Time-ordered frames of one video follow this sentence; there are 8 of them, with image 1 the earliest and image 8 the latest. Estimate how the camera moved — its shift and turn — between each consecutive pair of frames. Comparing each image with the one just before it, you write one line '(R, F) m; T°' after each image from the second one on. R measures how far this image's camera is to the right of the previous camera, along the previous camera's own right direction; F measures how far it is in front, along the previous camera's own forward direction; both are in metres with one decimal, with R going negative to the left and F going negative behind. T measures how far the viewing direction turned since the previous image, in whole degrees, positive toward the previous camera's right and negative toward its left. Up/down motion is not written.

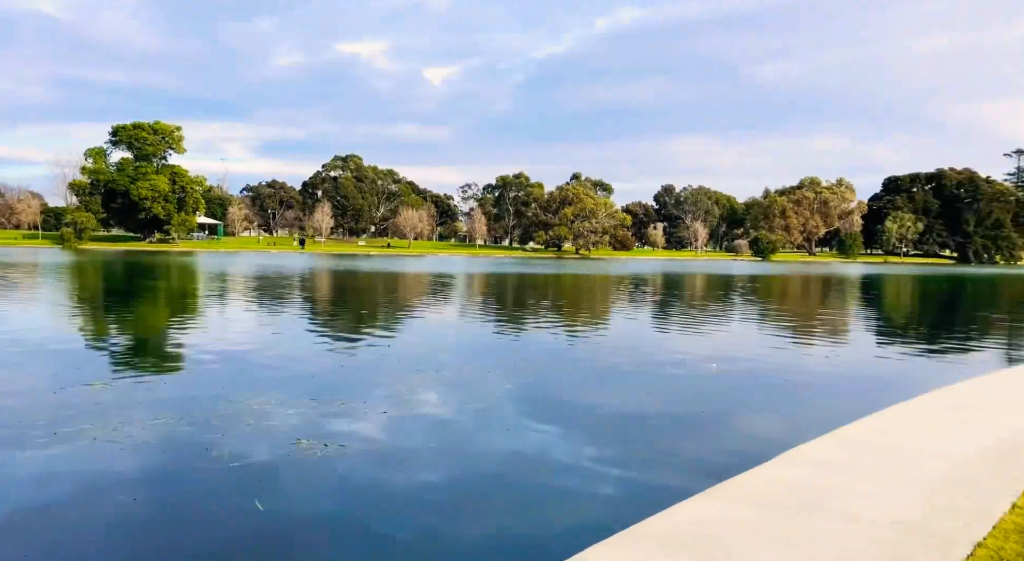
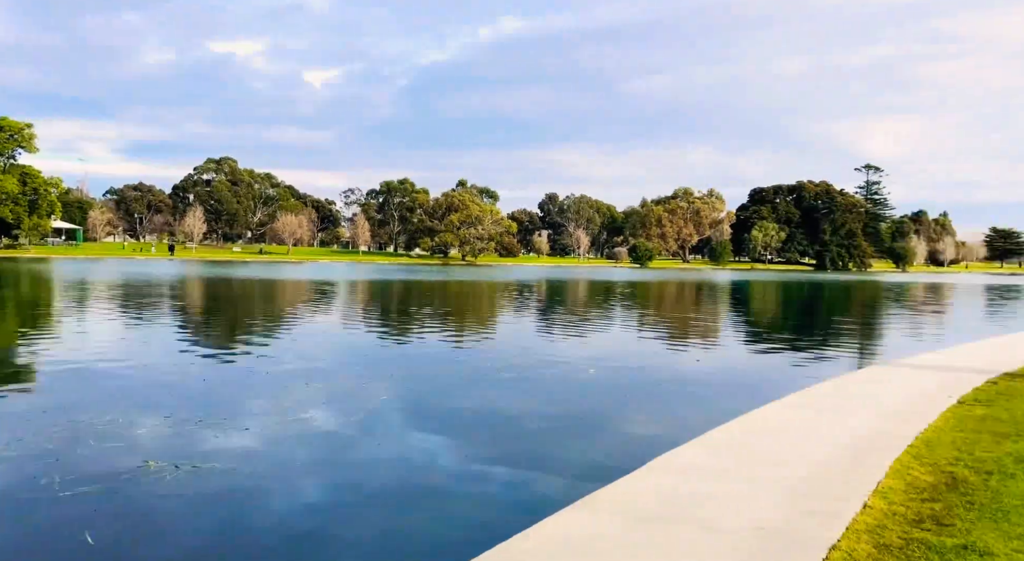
(0.0, +0.3) m; +9°
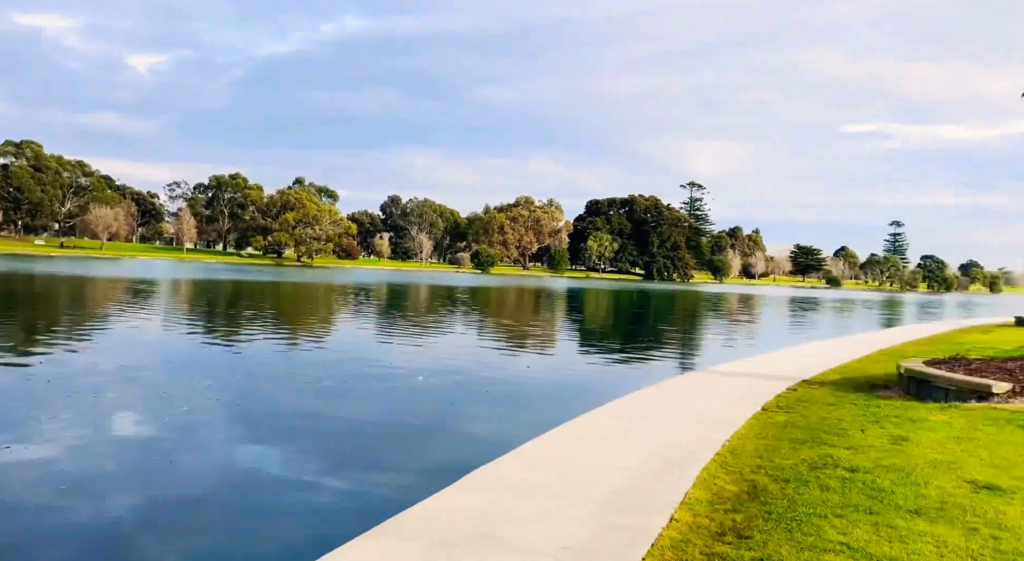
(+0.3, +0.5) m; +12°
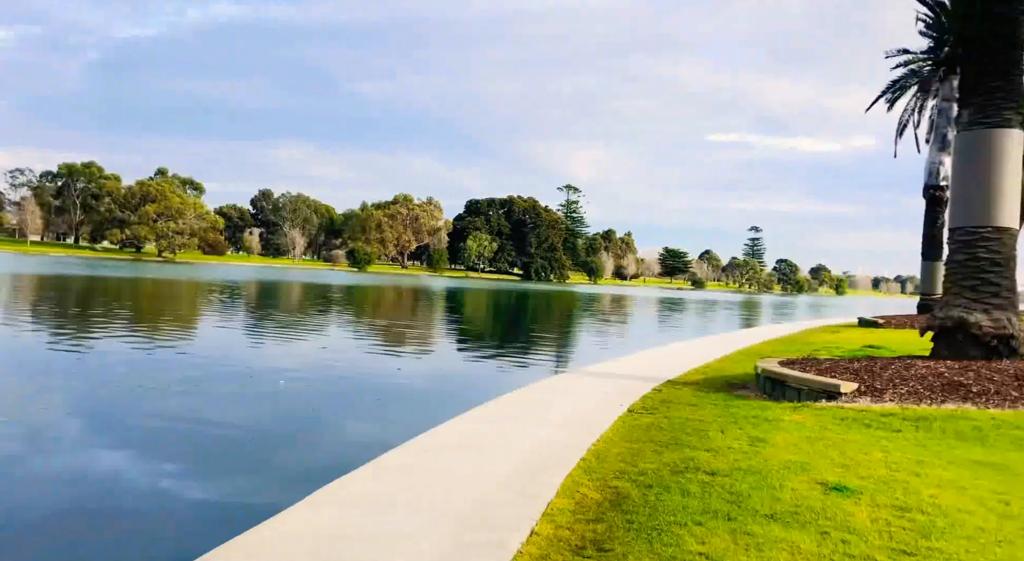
(+0.2, +0.4) m; +9°
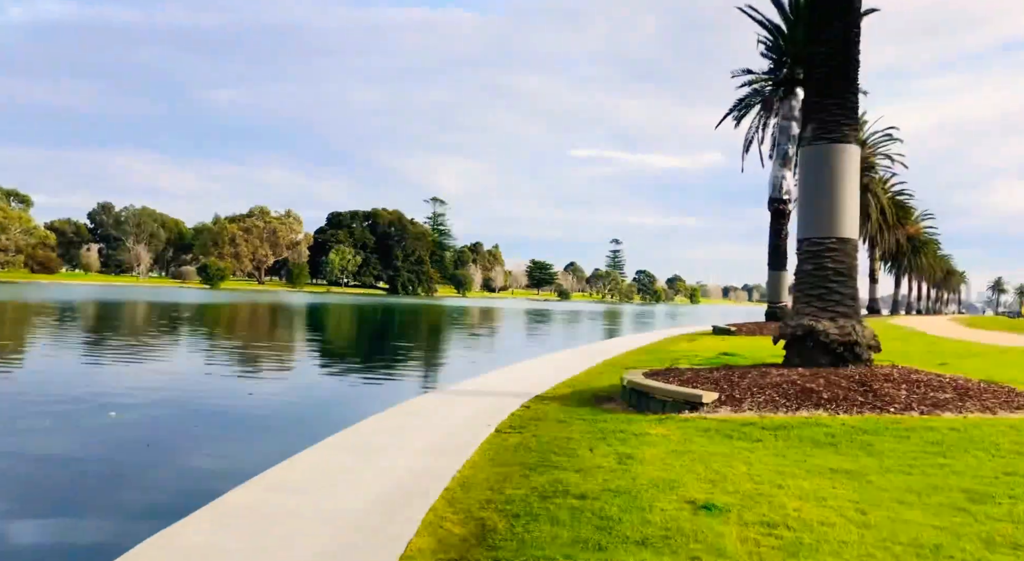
(+0.1, +0.4) m; +10°
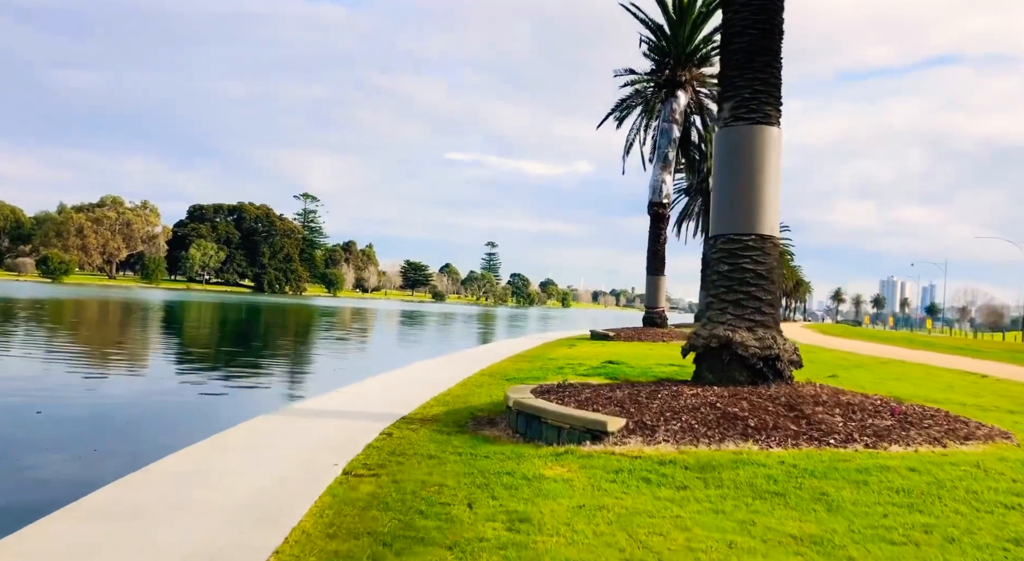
(+0.1, +2.1) m; +9°
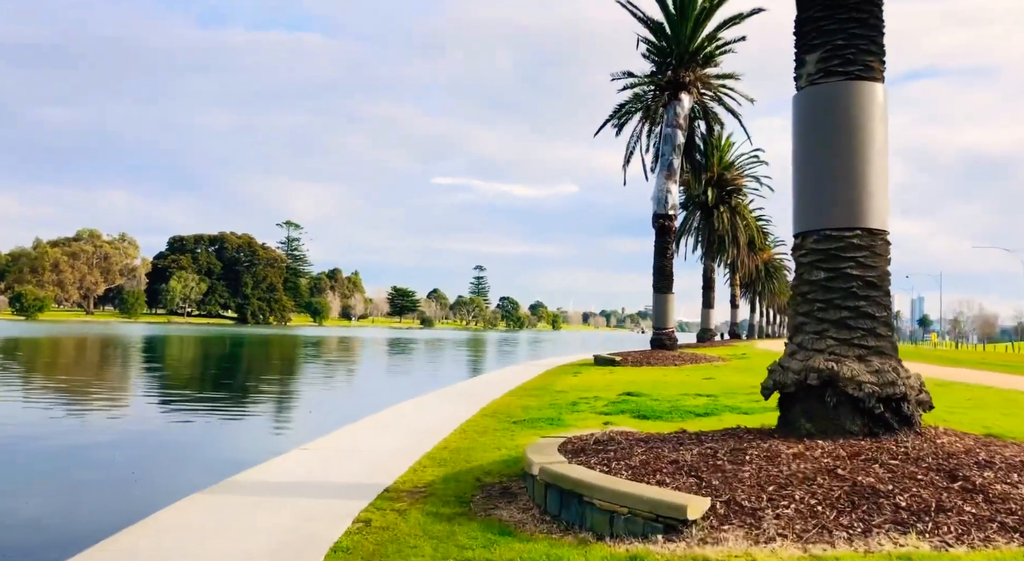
(-0.3, +2.4) m; +1°
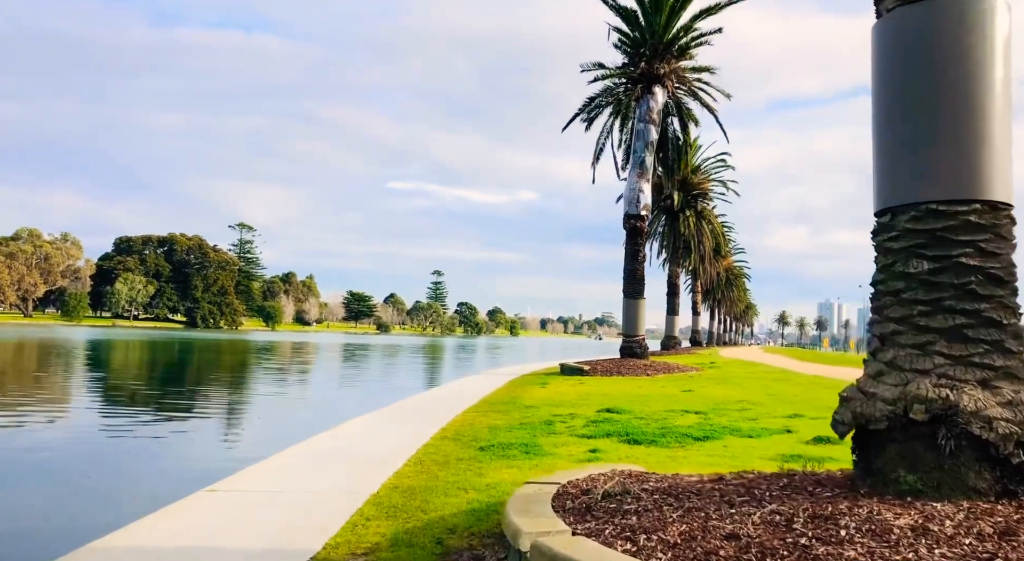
(-0.1, +2.1) m; +3°
